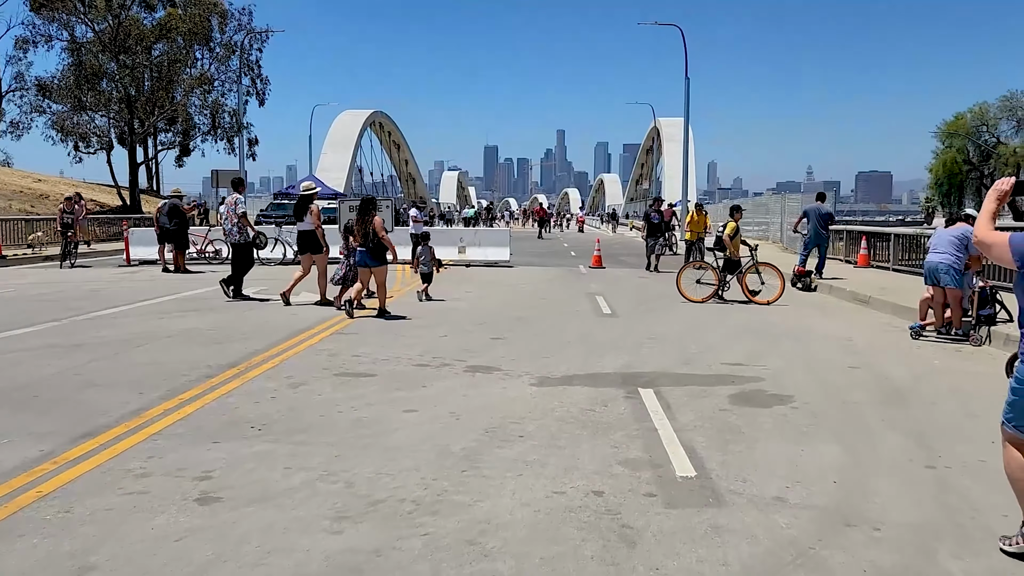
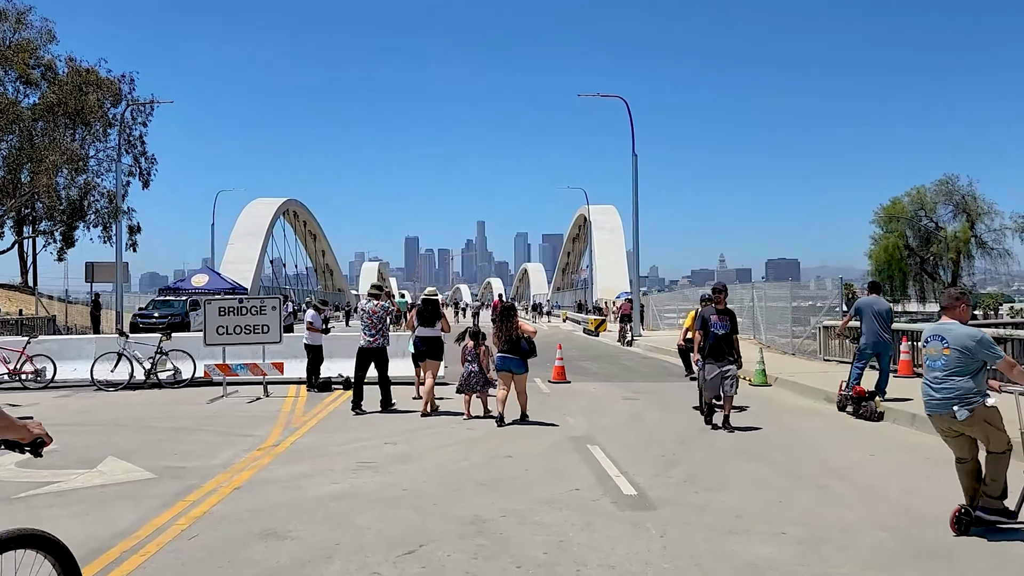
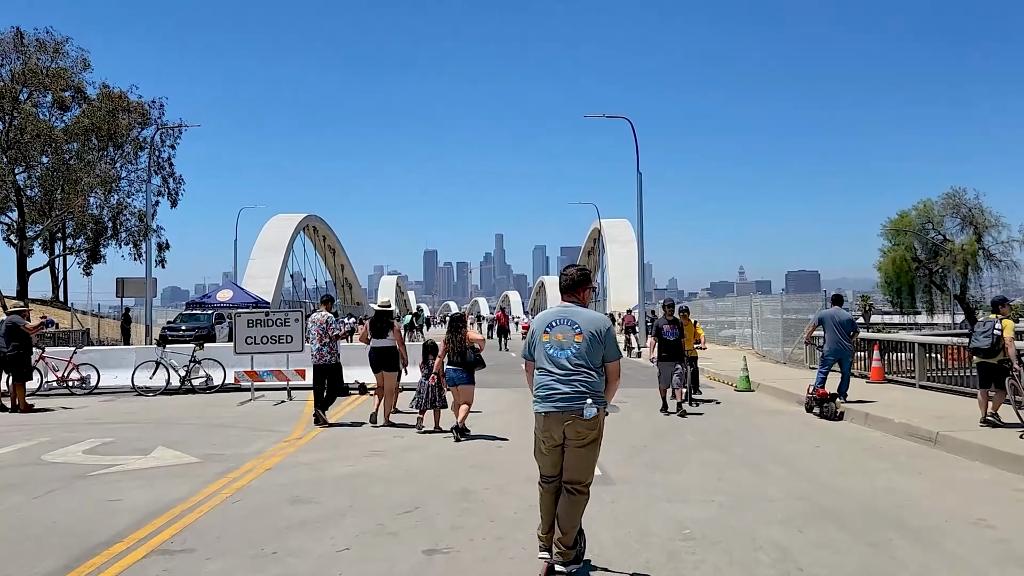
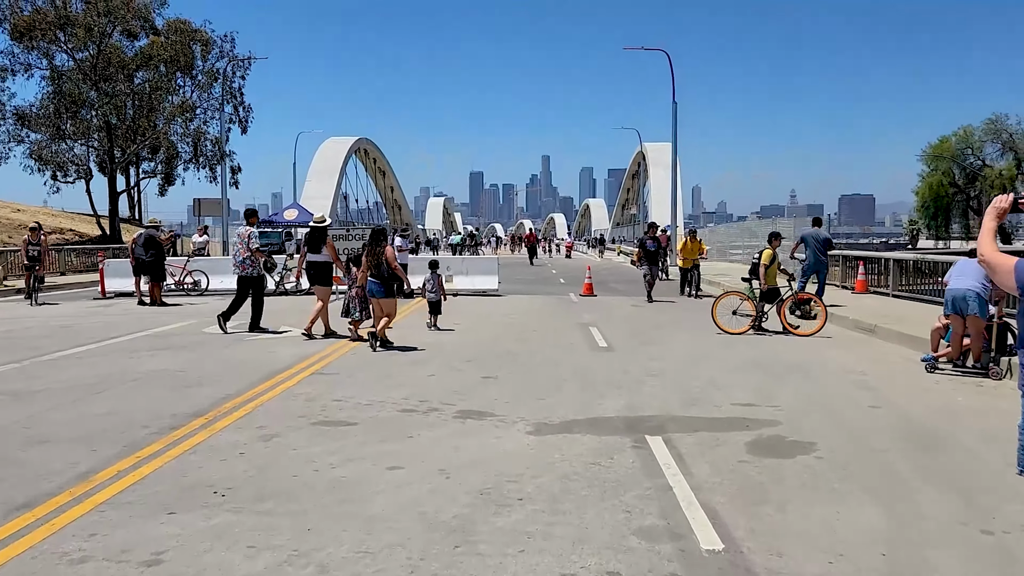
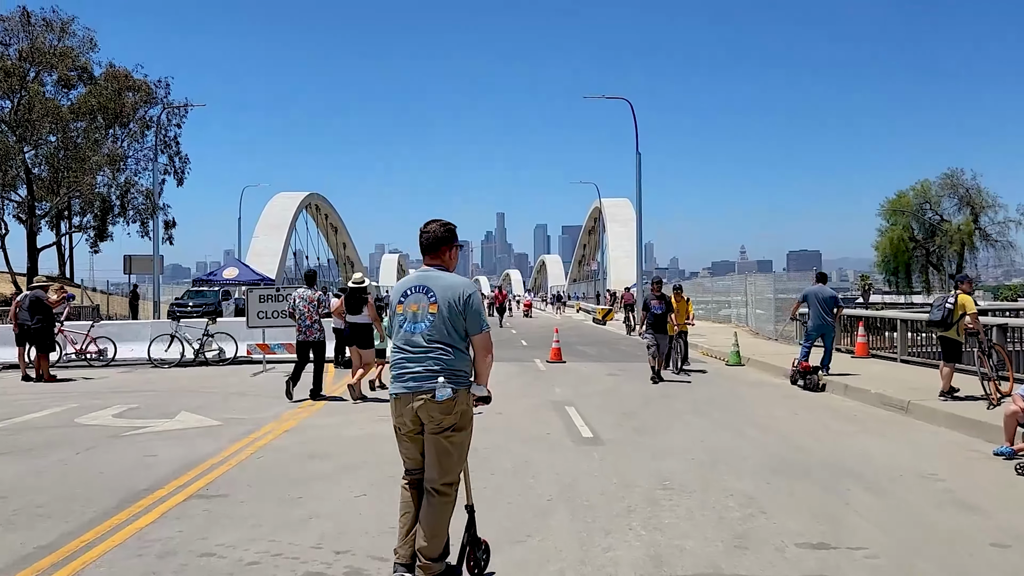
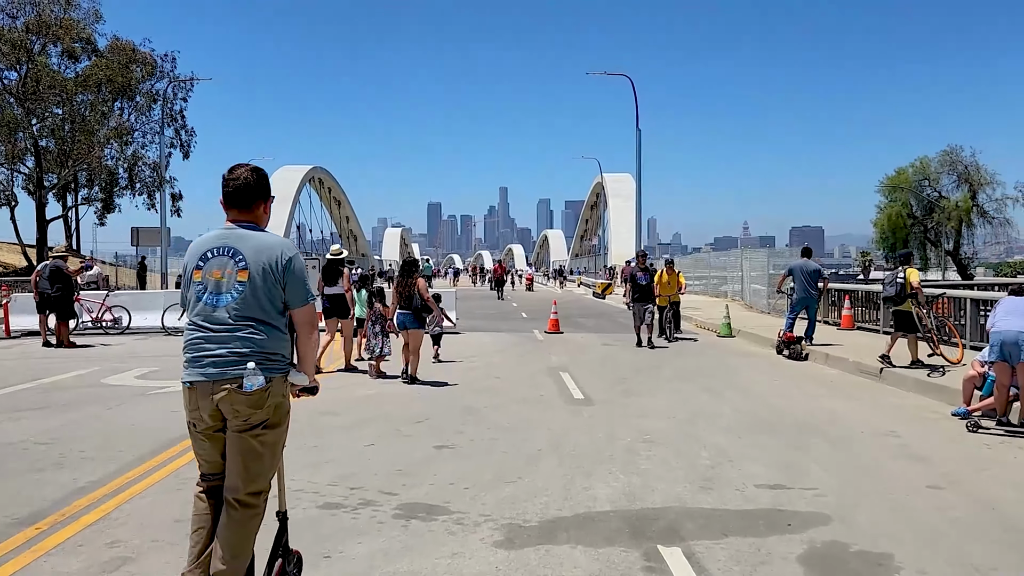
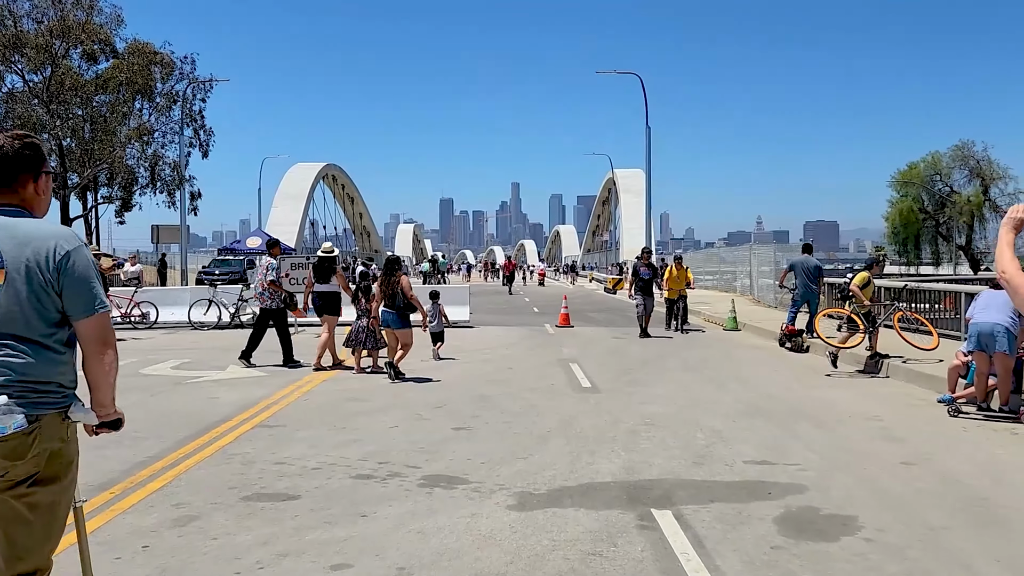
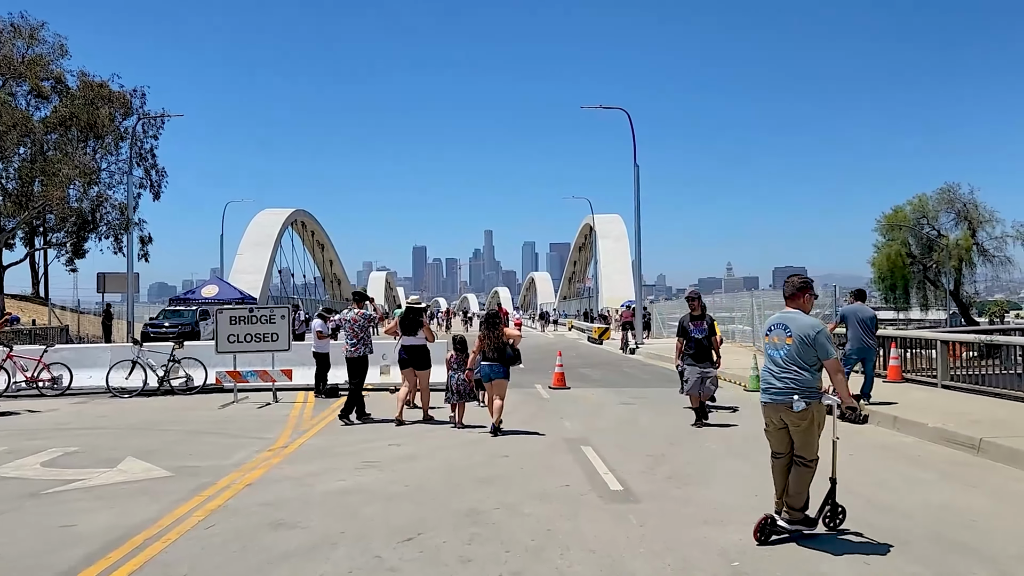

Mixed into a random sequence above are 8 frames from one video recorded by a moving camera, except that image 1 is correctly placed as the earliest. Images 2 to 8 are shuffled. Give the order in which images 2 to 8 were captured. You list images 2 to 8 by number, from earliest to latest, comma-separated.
4, 7, 6, 5, 3, 8, 2
